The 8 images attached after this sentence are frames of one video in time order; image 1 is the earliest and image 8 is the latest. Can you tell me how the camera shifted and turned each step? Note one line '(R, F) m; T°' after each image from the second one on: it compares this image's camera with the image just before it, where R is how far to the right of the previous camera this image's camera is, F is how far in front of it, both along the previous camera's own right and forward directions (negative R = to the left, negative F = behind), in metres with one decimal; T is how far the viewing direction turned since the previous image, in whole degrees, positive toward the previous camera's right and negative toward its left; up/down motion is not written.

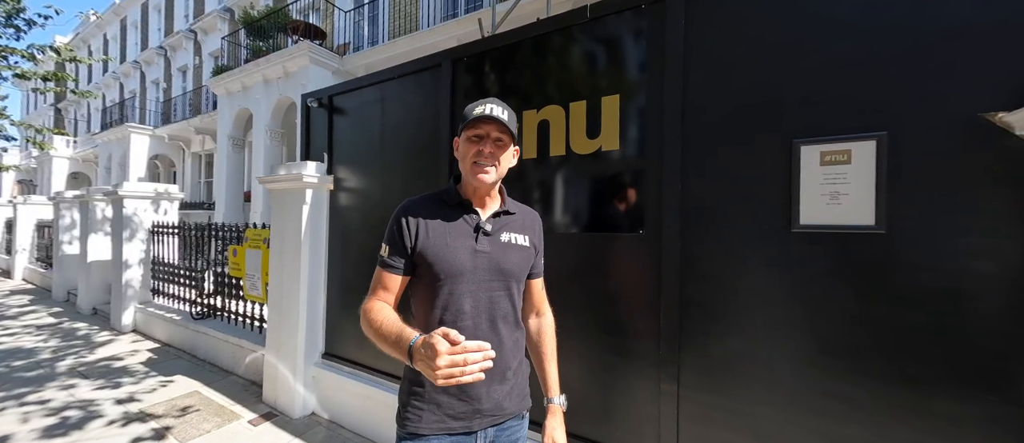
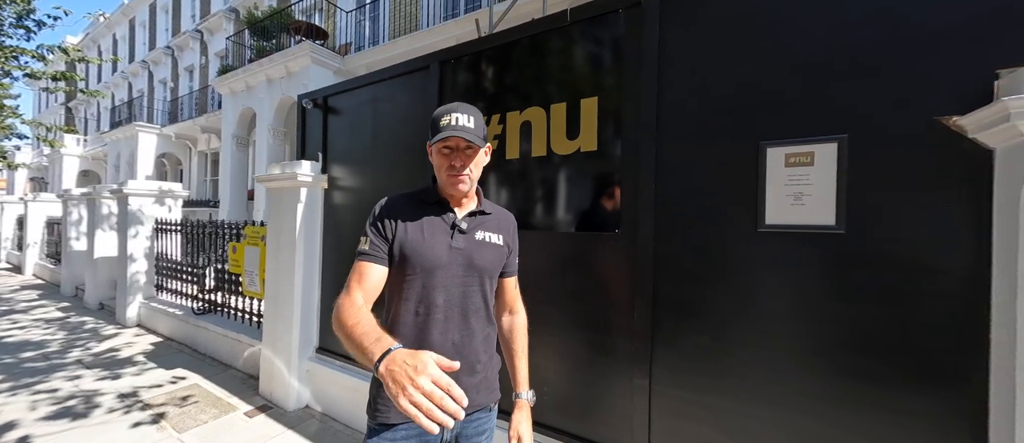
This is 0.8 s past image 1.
(+0.1, -0.1) m; -1°
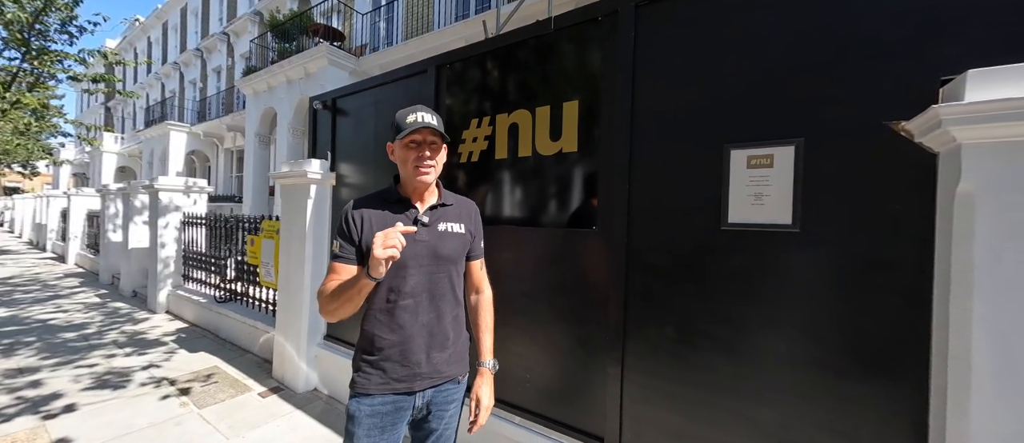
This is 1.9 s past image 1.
(+0.2, -0.1) m; -3°
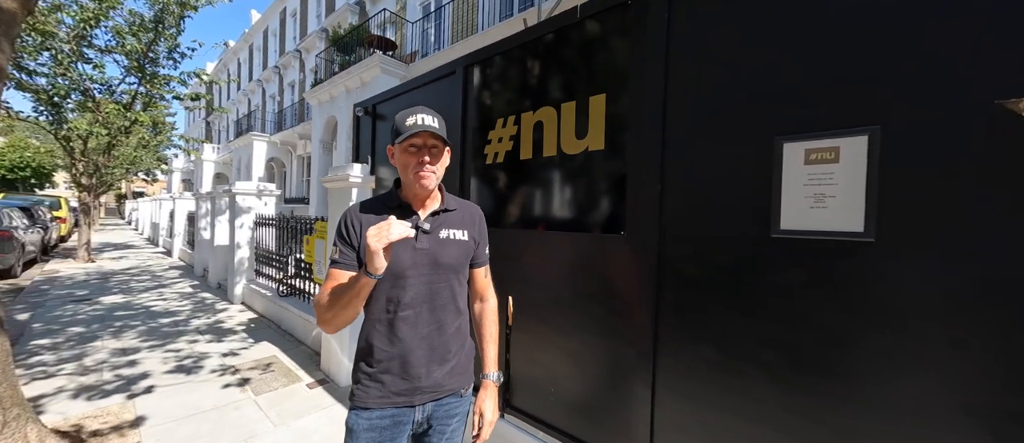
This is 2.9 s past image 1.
(+0.2, +0.1) m; -8°
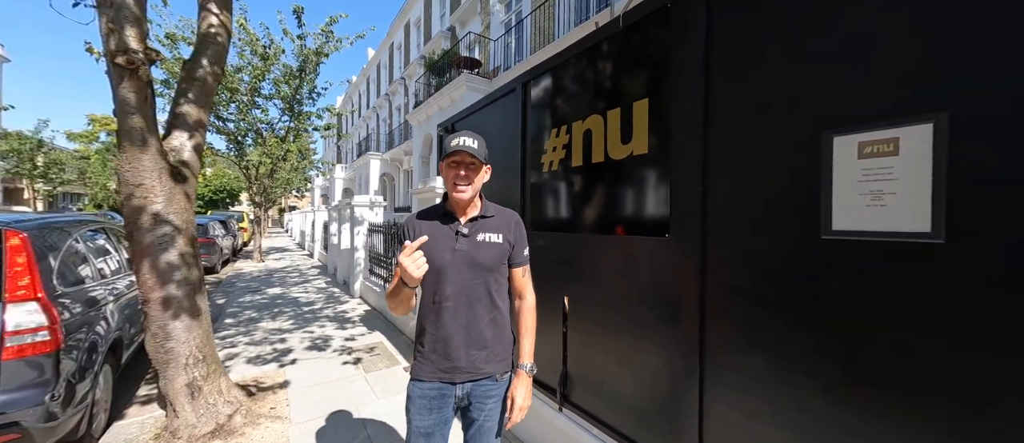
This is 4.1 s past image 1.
(+0.3, -0.1) m; -15°
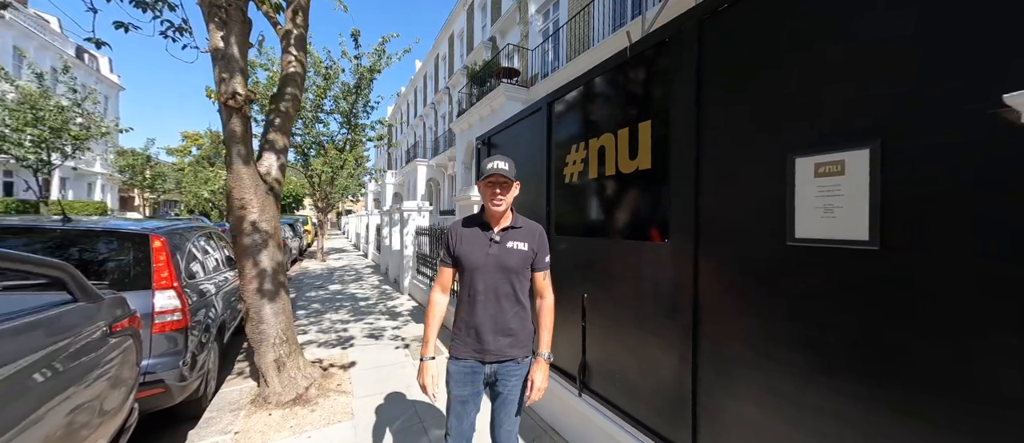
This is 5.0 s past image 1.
(+0.1, -0.3) m; -7°
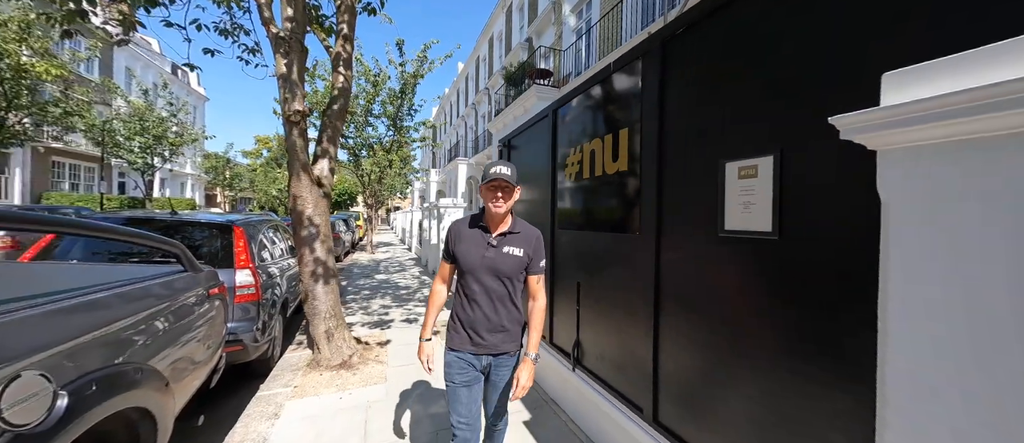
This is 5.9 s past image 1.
(+0.3, -0.4) m; -7°
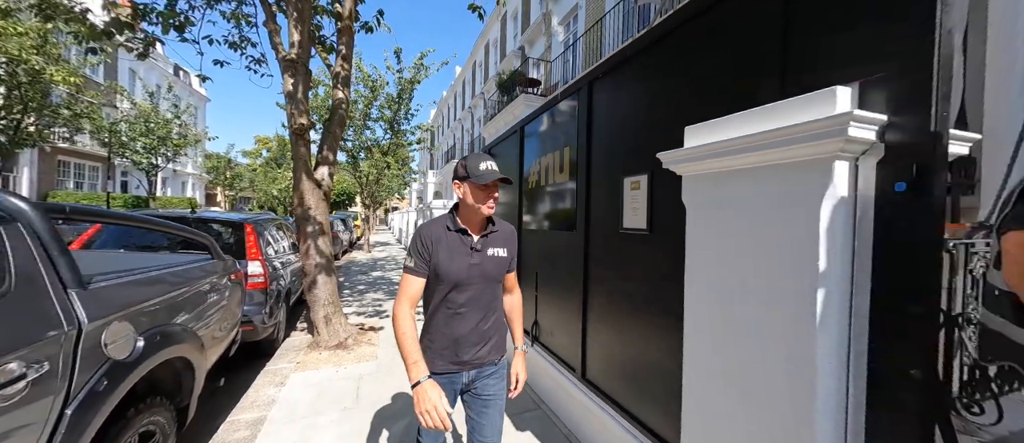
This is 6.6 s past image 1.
(+0.3, -0.6) m; 0°
